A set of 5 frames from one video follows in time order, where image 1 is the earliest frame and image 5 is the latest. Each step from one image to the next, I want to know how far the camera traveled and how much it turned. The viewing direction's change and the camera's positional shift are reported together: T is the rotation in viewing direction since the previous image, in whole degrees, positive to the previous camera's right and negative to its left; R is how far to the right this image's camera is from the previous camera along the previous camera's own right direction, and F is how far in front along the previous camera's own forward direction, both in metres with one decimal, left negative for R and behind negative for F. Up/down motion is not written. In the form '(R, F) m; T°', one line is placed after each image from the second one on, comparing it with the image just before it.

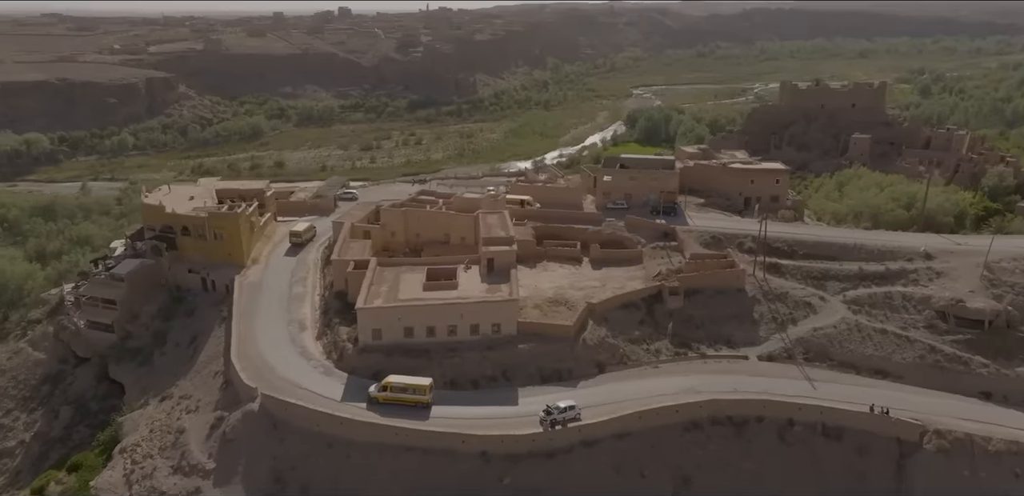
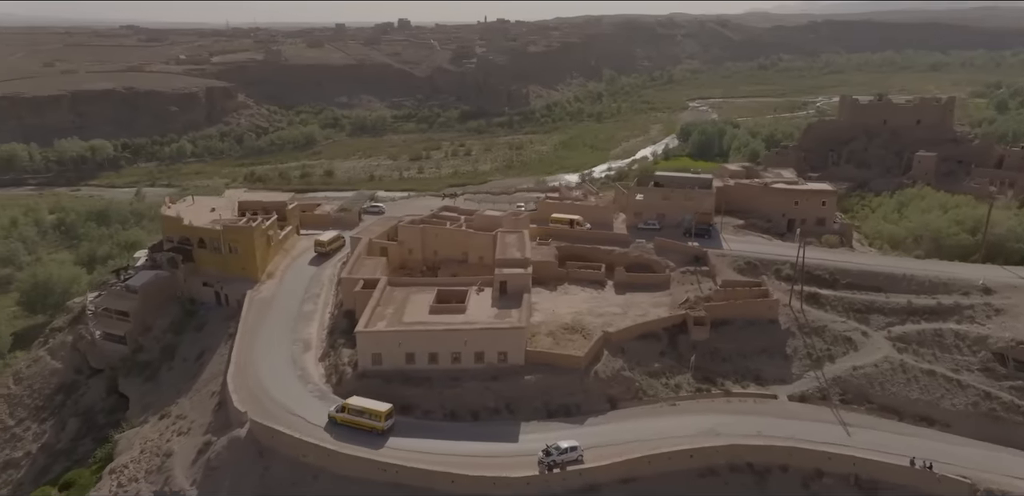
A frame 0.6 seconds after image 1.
(+1.4, +1.4) m; -4°
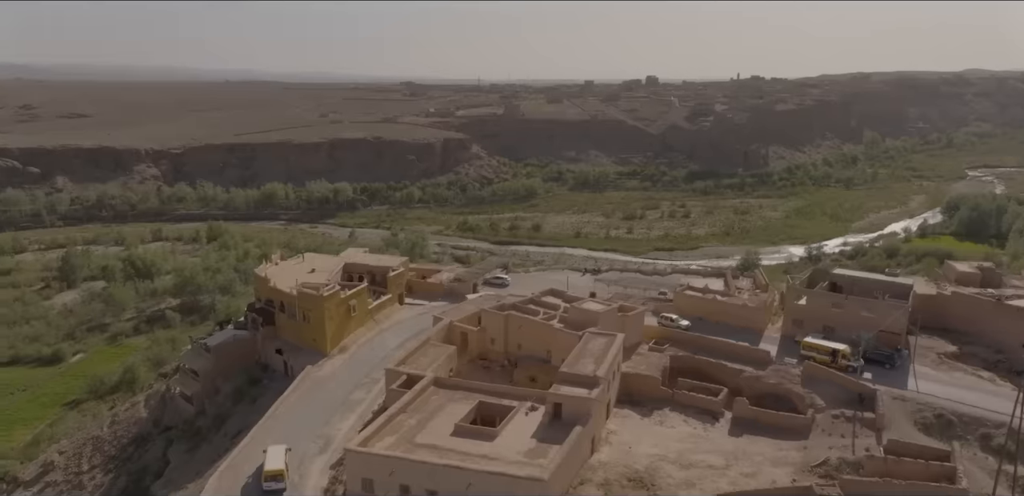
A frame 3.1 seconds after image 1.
(+4.6, +5.9) m; -19°
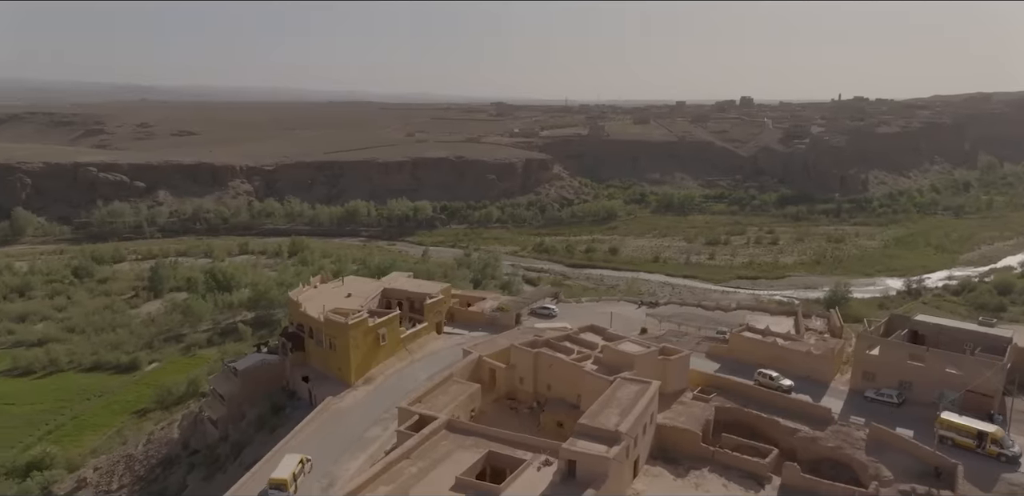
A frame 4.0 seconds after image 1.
(+1.8, +1.9) m; -7°
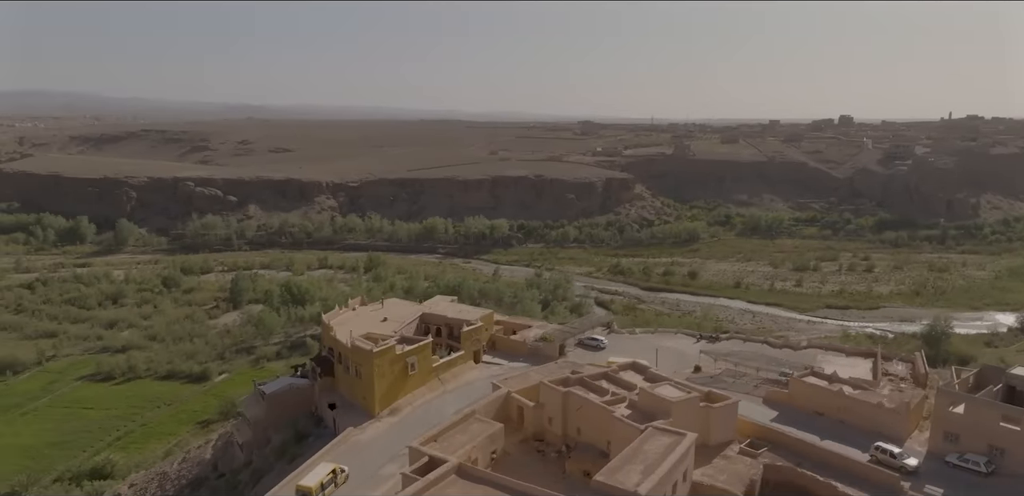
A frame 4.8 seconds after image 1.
(+1.7, +1.8) m; -7°
